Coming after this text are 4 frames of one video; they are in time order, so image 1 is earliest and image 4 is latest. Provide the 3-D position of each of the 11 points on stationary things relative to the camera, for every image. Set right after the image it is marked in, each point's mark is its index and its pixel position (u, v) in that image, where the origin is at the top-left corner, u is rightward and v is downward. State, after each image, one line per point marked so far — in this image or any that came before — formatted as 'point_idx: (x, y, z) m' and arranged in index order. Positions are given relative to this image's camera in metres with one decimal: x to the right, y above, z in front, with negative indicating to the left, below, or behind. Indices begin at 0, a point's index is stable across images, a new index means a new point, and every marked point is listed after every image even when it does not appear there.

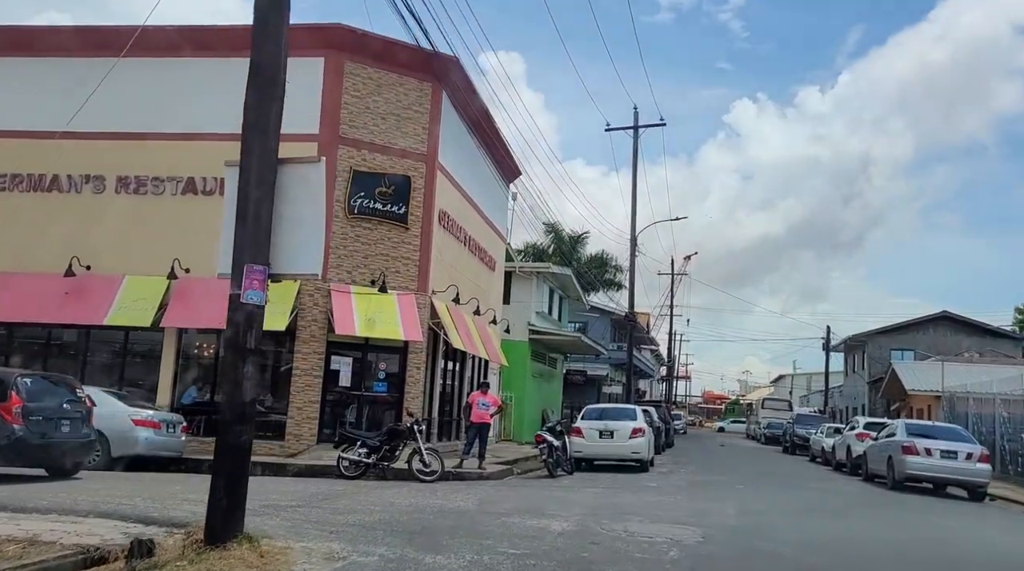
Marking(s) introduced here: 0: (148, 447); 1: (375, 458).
0: (-6.9, -2.9, +17.3) m
1: (-2.3, -2.9, +16.2) m
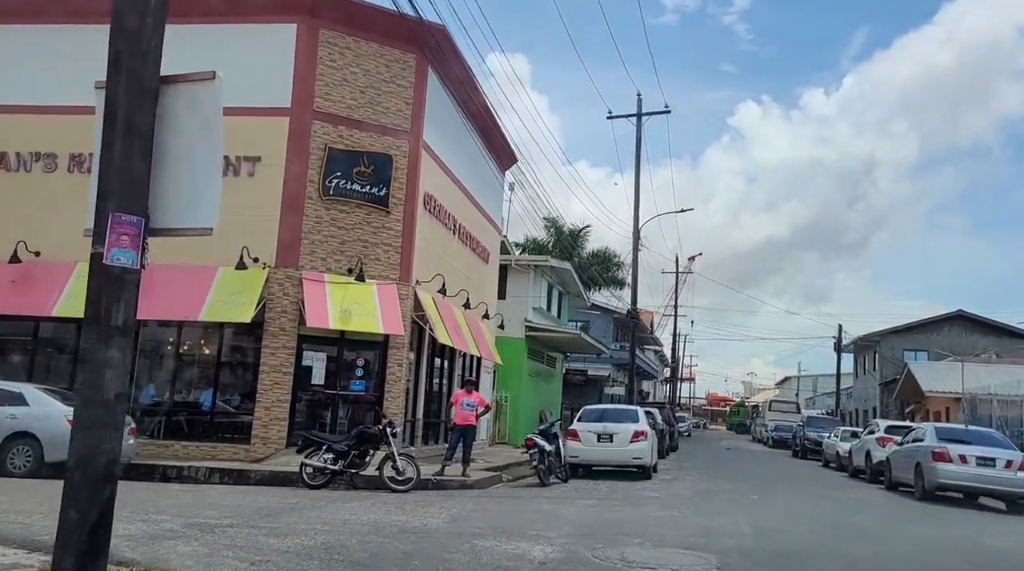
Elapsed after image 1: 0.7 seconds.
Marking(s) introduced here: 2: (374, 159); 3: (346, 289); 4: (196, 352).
0: (-7.1, -2.7, +15.5) m
1: (-2.5, -2.7, +14.4) m
2: (-2.8, +2.6, +19.6) m
3: (-3.2, -0.1, +18.8) m
4: (-6.4, -1.3, +19.4) m
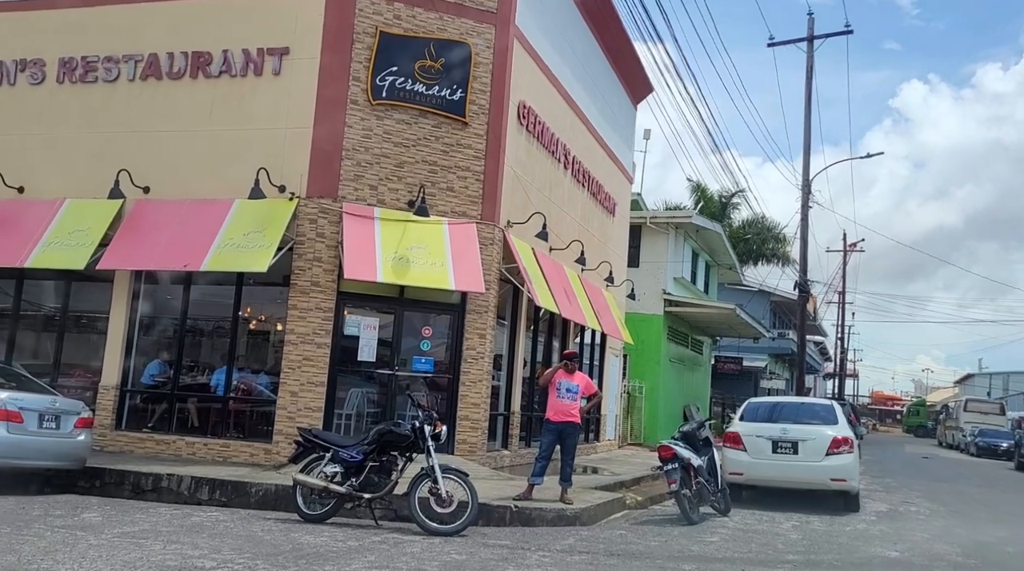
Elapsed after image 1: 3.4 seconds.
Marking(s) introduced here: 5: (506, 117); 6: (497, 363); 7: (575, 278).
0: (-5.8, -1.9, +10.7) m
1: (-1.5, -1.8, +8.9) m
2: (-1.0, +3.4, +14.1) m
3: (-1.5, +0.8, +13.4) m
4: (-4.5, -0.5, +14.4) m
5: (-0.1, +2.5, +14.4) m
6: (-0.2, -1.2, +14.9) m
7: (+1.1, +0.1, +17.1) m
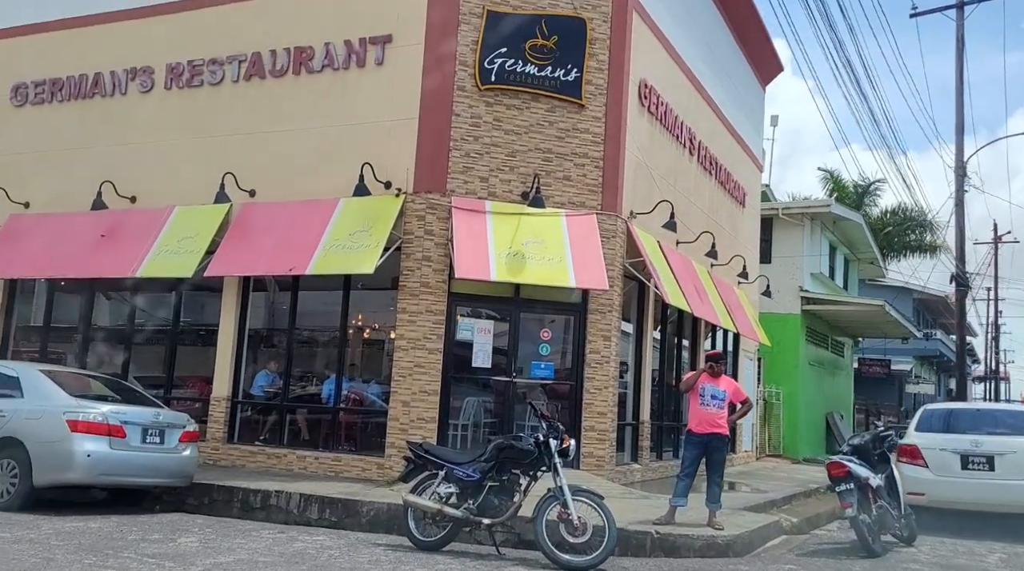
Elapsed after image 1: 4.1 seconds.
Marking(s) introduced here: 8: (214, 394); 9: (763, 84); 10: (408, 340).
0: (-4.4, -1.9, +10.1) m
1: (-0.3, -1.8, +7.8) m
2: (+0.6, +3.5, +13.0) m
3: (+0.1, +0.8, +12.3) m
4: (-2.8, -0.6, +13.7) m
5: (+1.5, +2.6, +13.1) m
6: (+1.6, -1.1, +13.6) m
7: (+3.1, +0.2, +15.7) m
8: (-4.3, -1.6, +13.9) m
9: (+5.1, +4.1, +19.8) m
10: (-1.3, -0.7, +12.3) m
